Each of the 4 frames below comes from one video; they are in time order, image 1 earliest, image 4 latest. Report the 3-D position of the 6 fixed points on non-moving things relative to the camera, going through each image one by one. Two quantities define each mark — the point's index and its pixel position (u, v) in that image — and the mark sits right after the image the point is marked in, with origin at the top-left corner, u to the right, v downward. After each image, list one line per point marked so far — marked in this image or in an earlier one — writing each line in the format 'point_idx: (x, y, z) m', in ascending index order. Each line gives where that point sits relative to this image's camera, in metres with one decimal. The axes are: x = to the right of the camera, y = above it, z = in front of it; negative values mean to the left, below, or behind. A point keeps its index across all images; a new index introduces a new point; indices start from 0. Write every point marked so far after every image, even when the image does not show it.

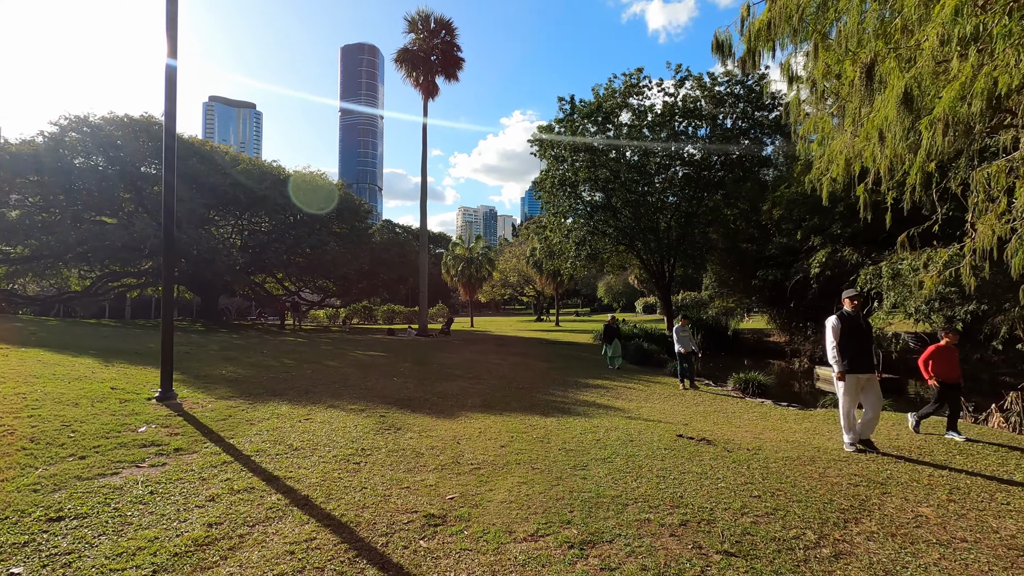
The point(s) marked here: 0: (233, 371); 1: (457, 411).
0: (-4.8, -1.4, +8.5) m
1: (-0.7, -1.6, +6.5) m
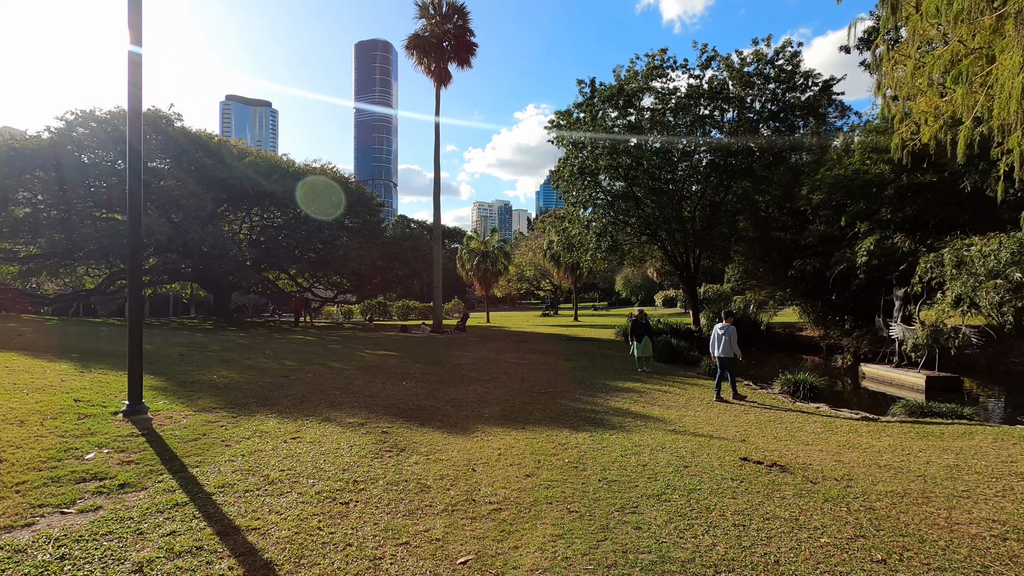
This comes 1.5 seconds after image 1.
0: (-4.5, -1.4, +7.7) m
1: (-0.5, -1.6, +5.6) m
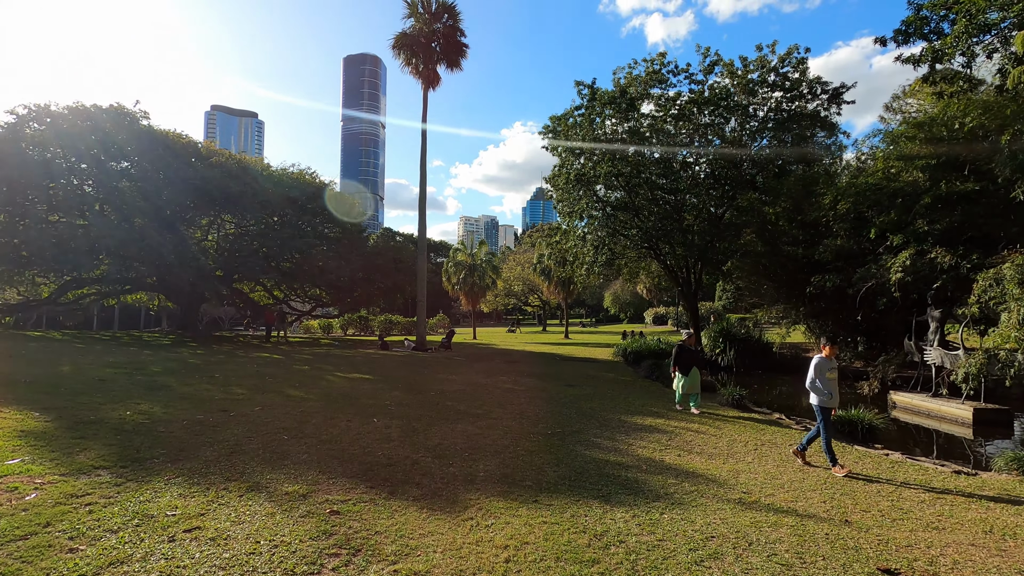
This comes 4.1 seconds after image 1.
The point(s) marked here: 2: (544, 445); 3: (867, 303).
0: (-4.5, -1.5, +6.0) m
1: (-0.4, -1.7, +4.0) m
2: (+0.4, -1.8, +5.7) m
3: (+10.9, -0.5, +15.2) m
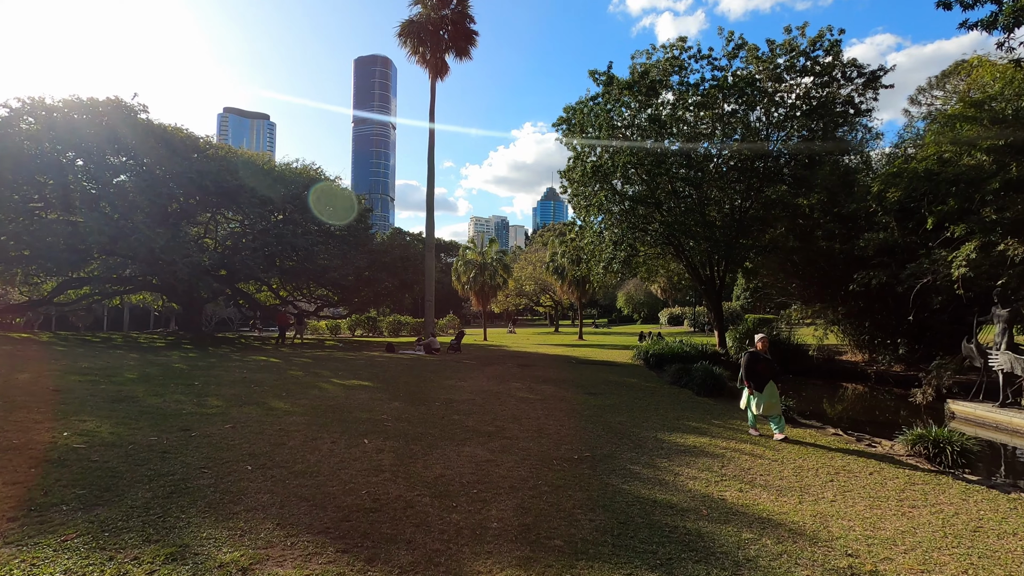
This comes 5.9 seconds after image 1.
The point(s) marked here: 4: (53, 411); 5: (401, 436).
0: (-4.3, -1.4, +5.0) m
1: (-0.3, -1.6, +2.9) m
2: (+0.5, -1.7, +4.6) m
3: (+11.2, -0.4, +13.9) m
4: (-5.3, -1.4, +5.7) m
5: (-1.3, -1.7, +5.7) m
